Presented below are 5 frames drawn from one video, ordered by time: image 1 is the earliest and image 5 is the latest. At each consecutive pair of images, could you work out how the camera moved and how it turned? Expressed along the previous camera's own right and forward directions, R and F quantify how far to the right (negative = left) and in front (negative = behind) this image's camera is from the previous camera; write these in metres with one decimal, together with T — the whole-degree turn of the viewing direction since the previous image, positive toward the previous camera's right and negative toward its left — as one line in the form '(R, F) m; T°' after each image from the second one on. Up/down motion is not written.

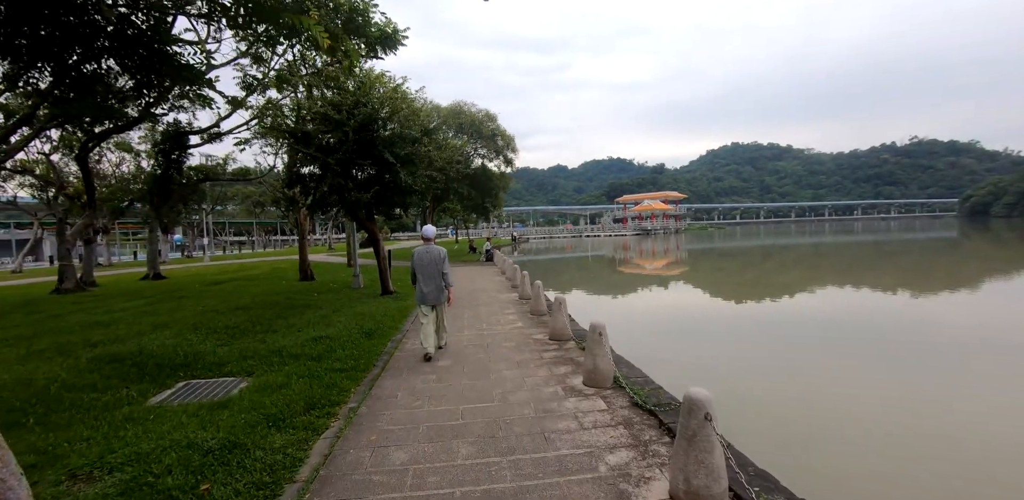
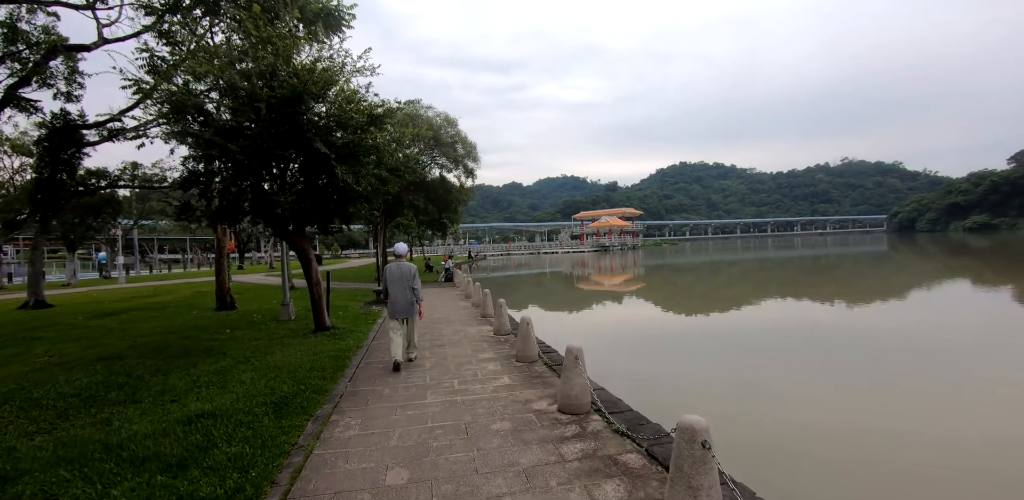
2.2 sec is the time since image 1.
(-0.3, +2.0) m; +6°
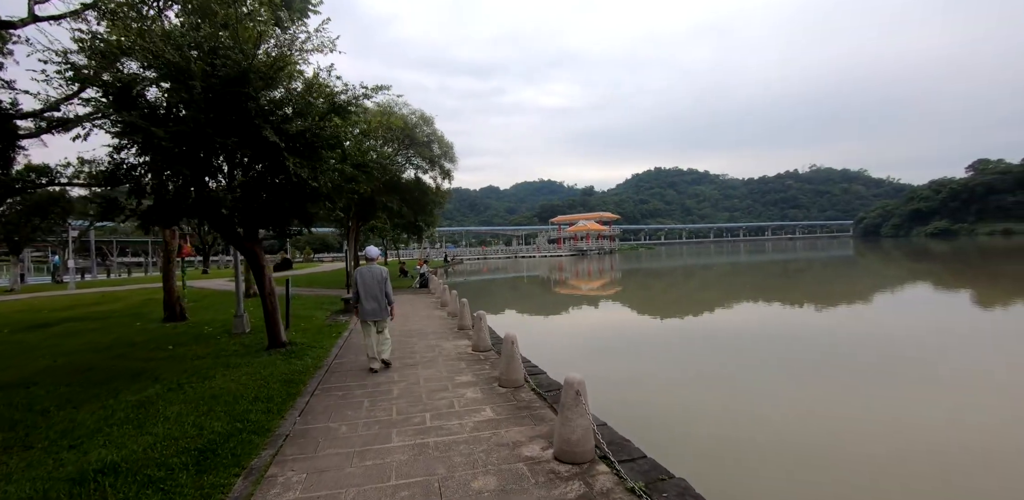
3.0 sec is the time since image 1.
(-0.1, +0.7) m; +3°
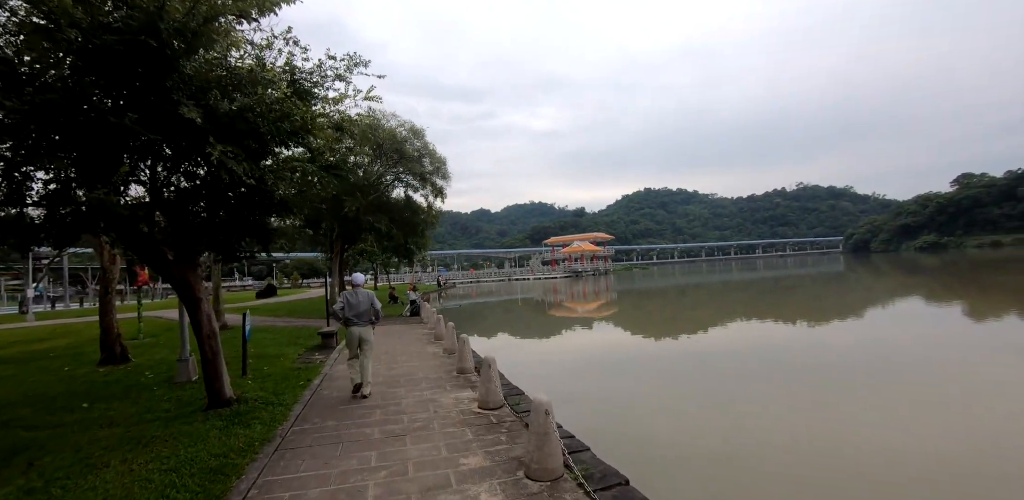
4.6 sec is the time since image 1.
(-0.3, +1.5) m; +1°
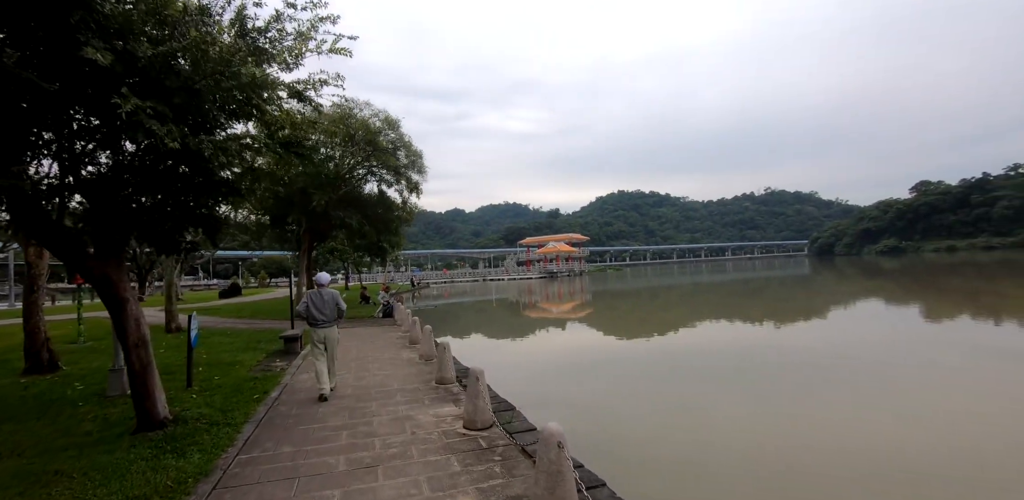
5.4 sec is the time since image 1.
(-0.2, +0.7) m; +3°
